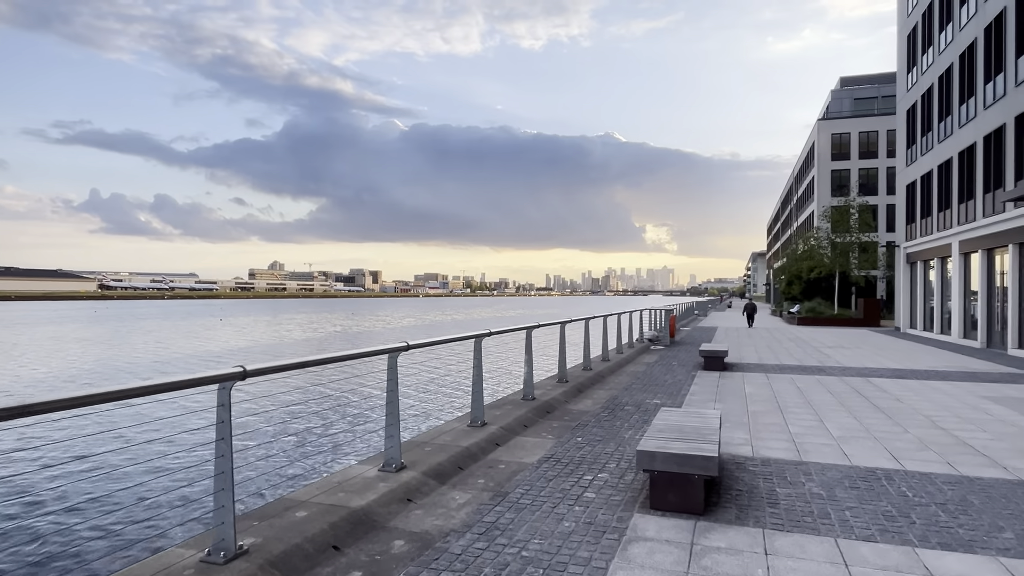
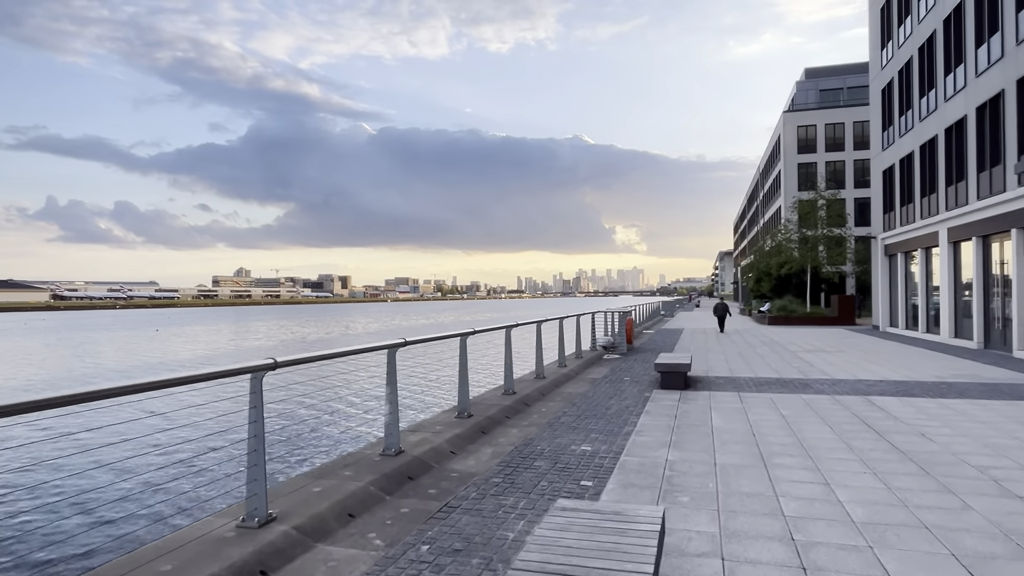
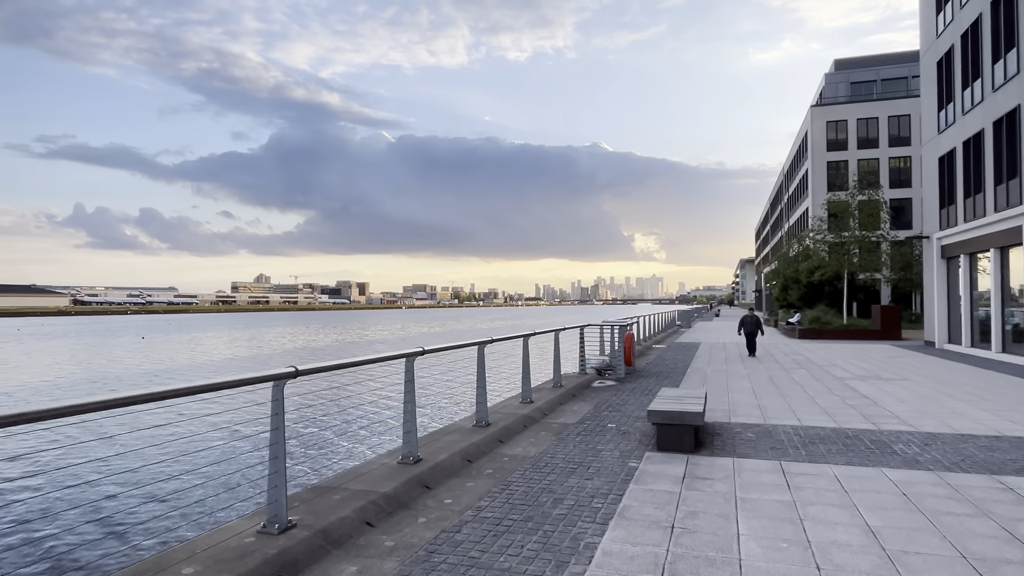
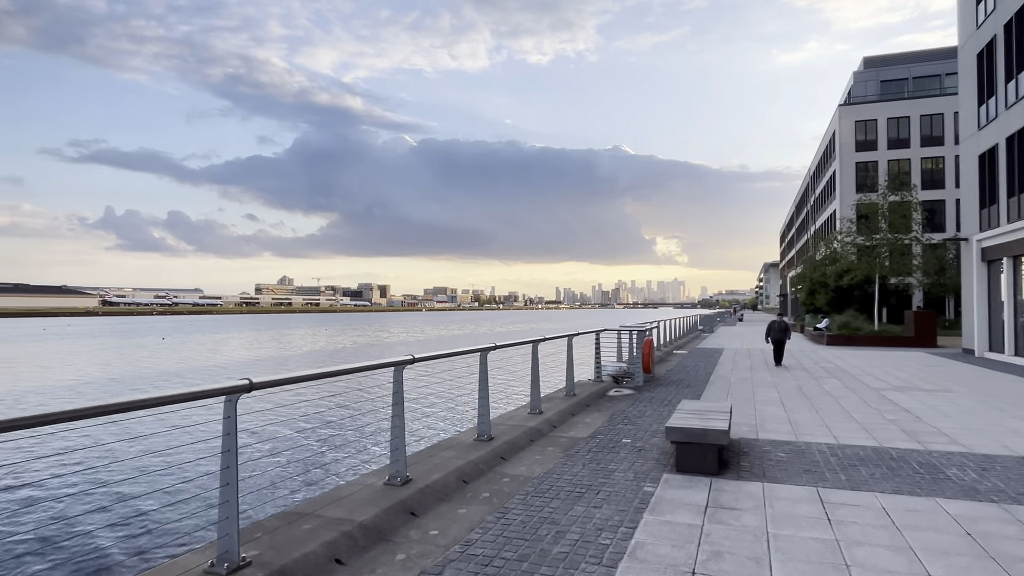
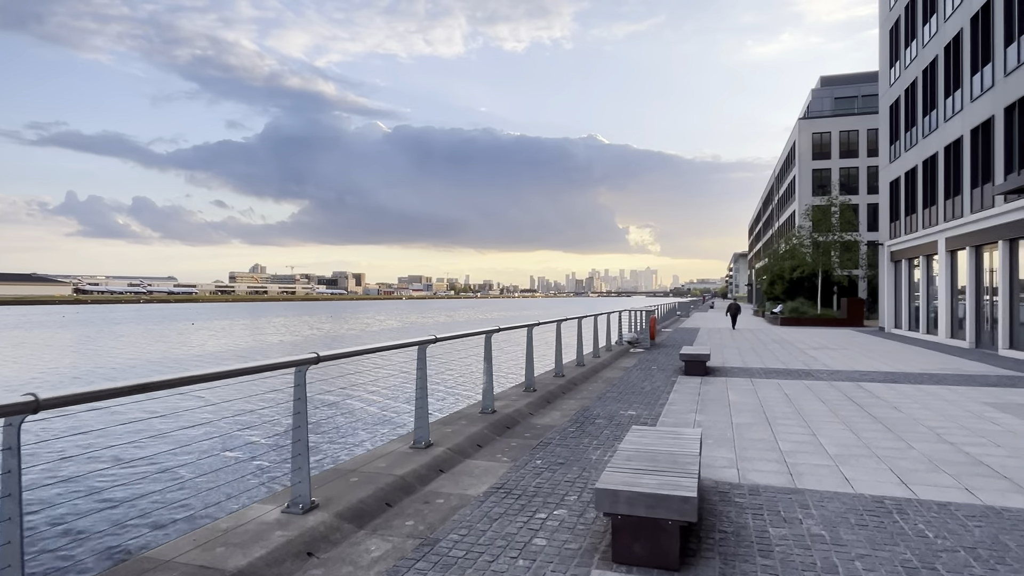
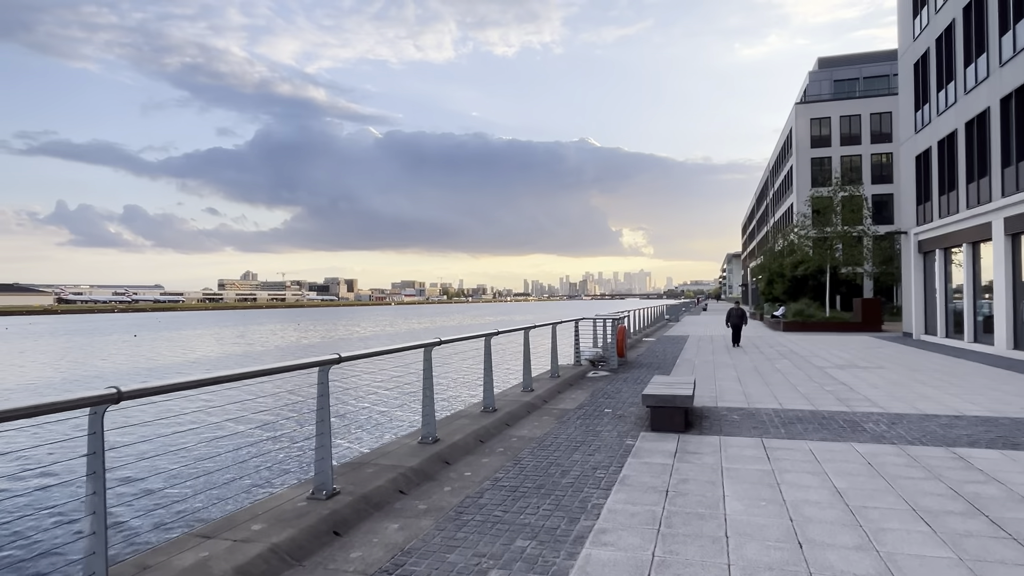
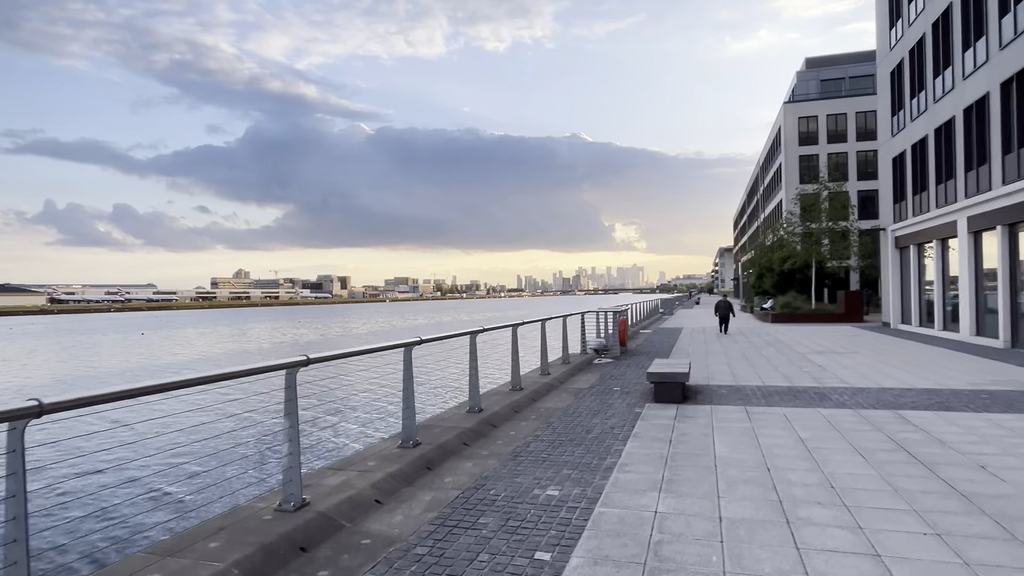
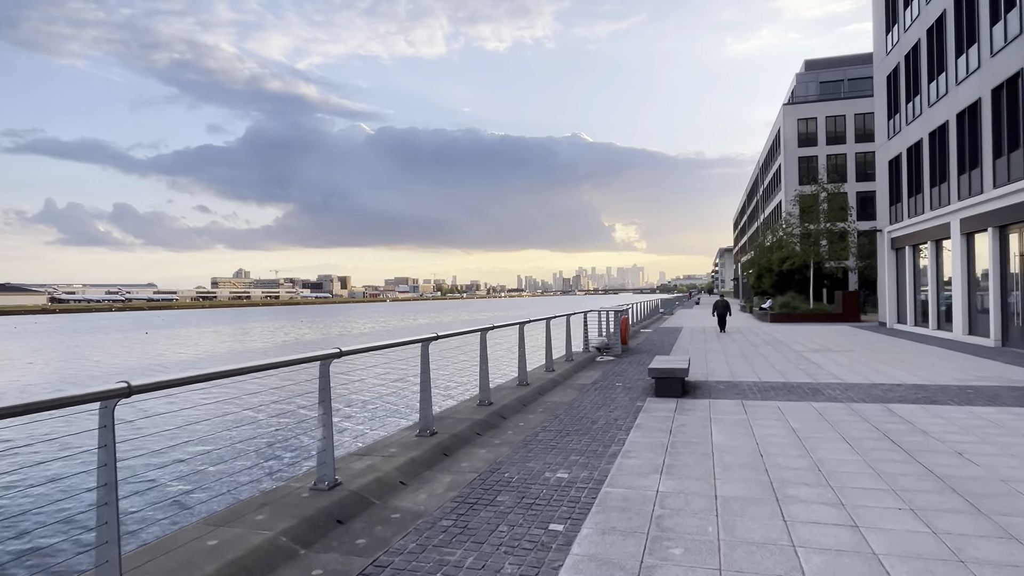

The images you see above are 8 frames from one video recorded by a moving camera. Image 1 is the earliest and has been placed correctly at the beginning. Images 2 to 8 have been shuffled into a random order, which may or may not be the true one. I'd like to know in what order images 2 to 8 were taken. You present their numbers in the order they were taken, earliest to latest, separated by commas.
5, 2, 8, 7, 6, 3, 4
